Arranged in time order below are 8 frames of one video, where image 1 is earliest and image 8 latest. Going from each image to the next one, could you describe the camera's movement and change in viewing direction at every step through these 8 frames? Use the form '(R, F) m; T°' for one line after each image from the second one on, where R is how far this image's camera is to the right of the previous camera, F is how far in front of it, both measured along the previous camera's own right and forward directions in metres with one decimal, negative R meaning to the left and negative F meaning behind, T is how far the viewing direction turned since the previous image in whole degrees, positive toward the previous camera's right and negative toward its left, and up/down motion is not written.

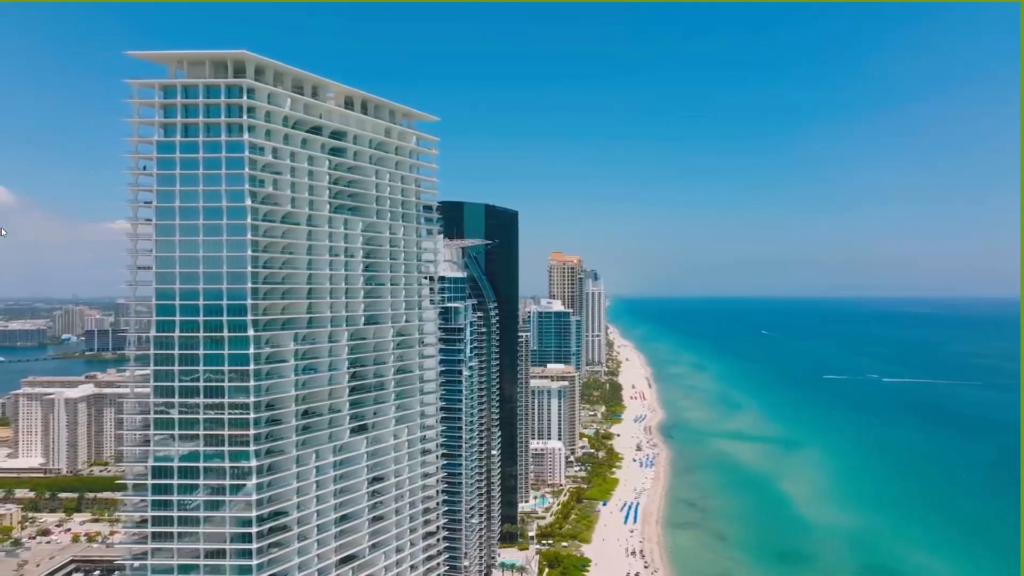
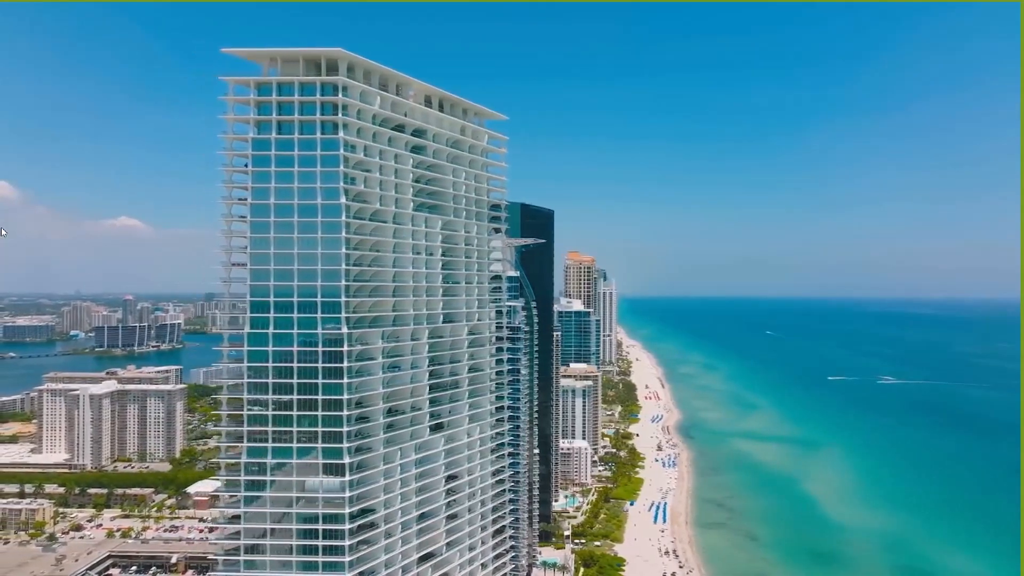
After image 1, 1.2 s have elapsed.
(-2.3, 0.0) m; 0°
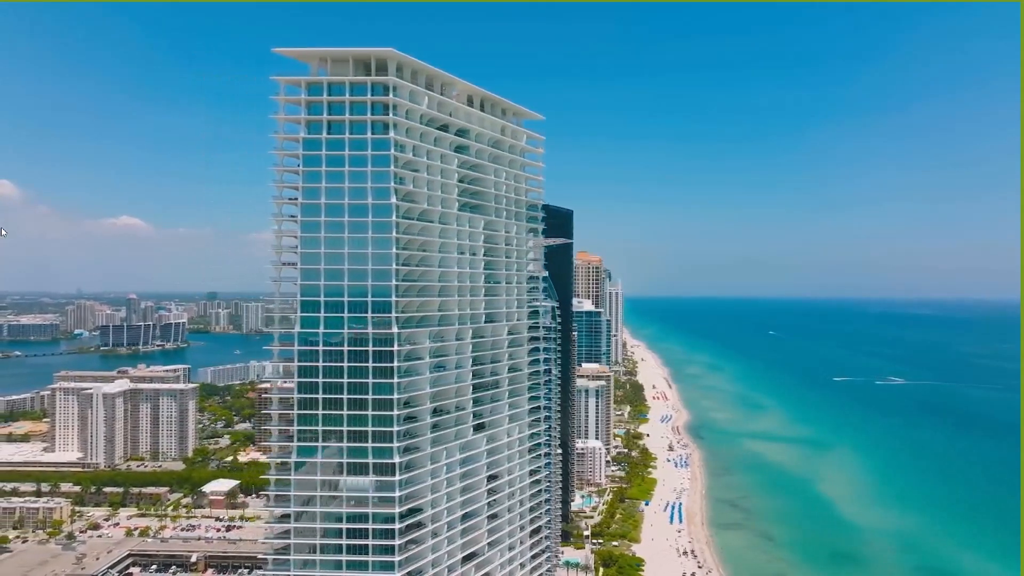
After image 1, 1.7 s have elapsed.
(-1.3, 0.0) m; 0°
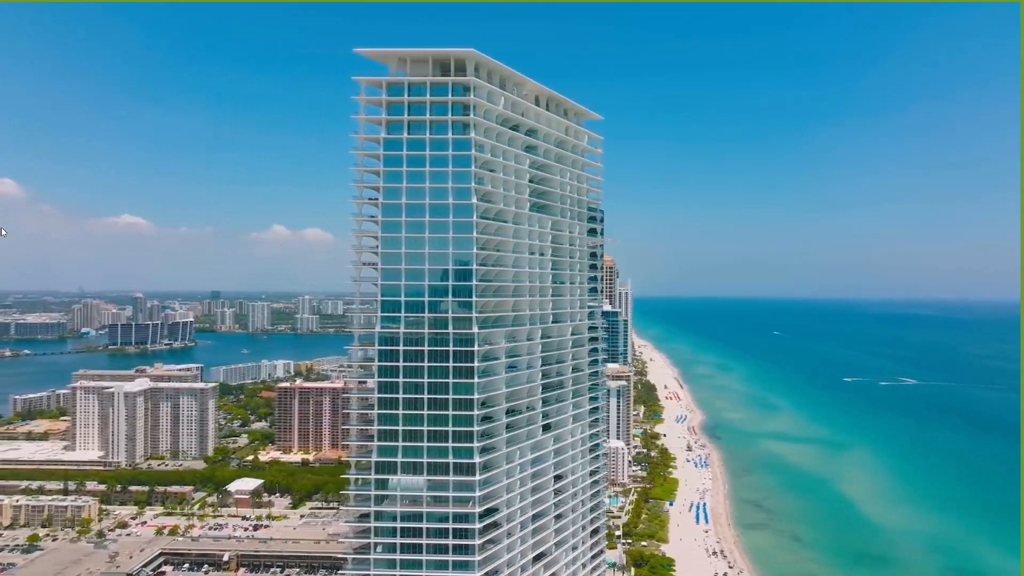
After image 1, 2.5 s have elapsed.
(-2.0, 0.0) m; 0°
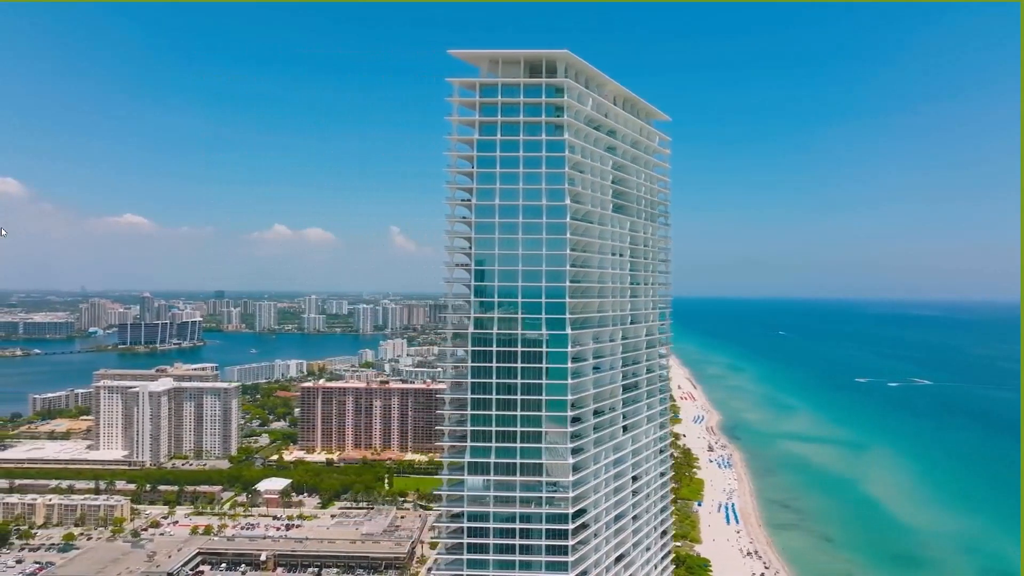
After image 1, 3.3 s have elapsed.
(-2.3, 0.0) m; 0°
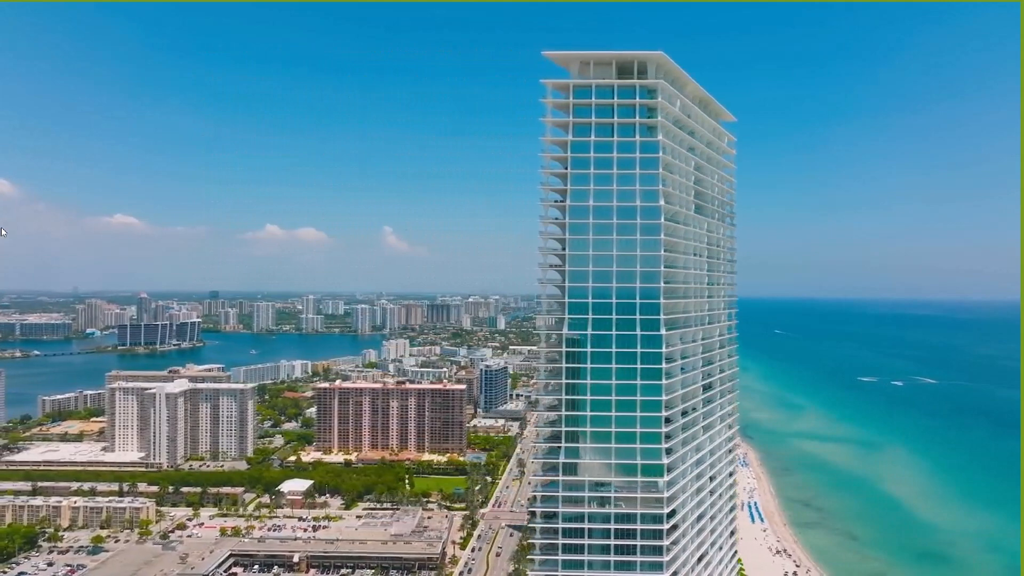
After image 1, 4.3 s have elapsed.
(-2.6, 0.0) m; 0°
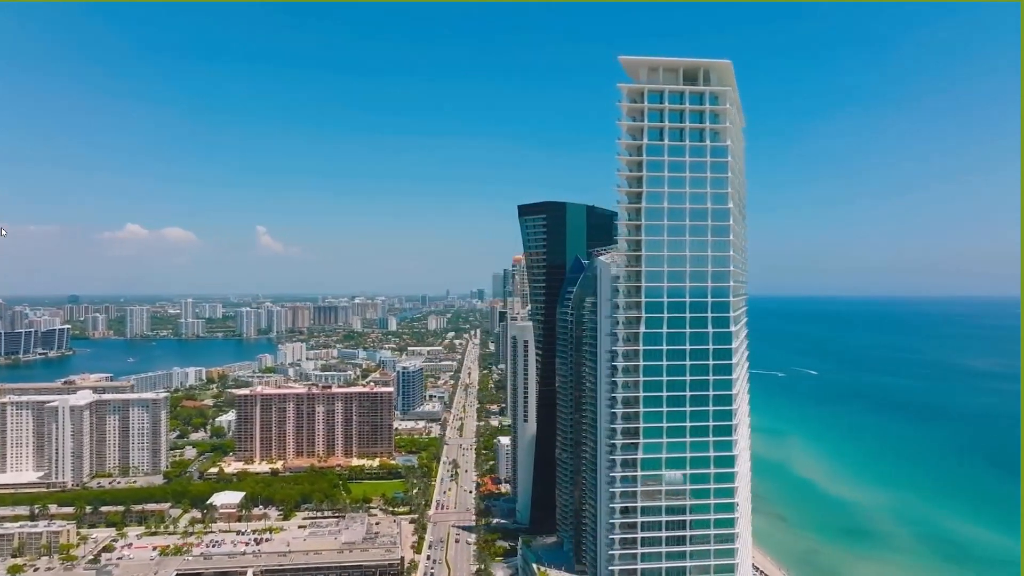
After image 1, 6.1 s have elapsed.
(-4.9, 0.0) m; +9°
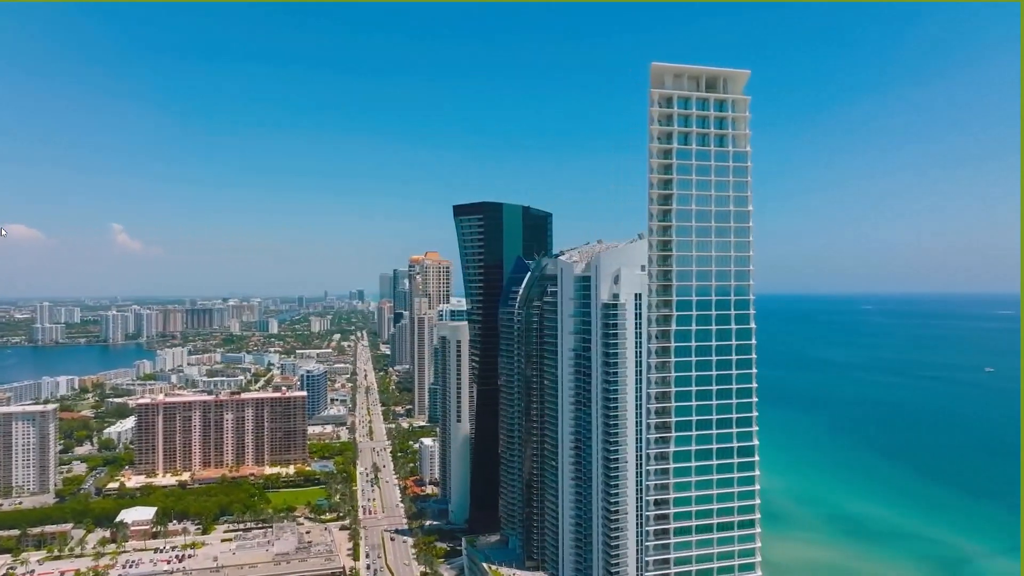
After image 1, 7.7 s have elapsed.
(-3.8, -0.1) m; +9°
